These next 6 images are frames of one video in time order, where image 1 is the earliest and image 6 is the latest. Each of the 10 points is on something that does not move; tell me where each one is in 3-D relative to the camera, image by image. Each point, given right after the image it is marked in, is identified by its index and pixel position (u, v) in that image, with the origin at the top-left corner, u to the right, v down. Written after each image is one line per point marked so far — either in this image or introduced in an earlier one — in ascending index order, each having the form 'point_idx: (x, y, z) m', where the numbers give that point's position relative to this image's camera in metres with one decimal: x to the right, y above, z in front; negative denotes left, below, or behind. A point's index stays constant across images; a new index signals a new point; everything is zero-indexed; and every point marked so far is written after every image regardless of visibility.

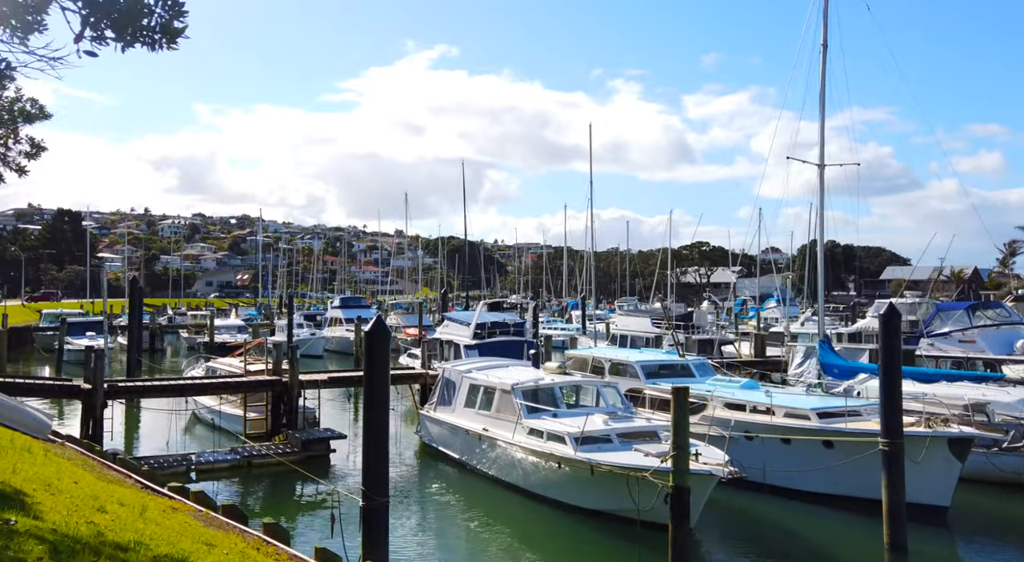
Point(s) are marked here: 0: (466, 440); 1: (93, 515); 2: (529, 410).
0: (-1.0, -3.4, +19.5) m
1: (-3.6, -2.0, +7.8) m
2: (+0.3, -2.5, +17.9) m
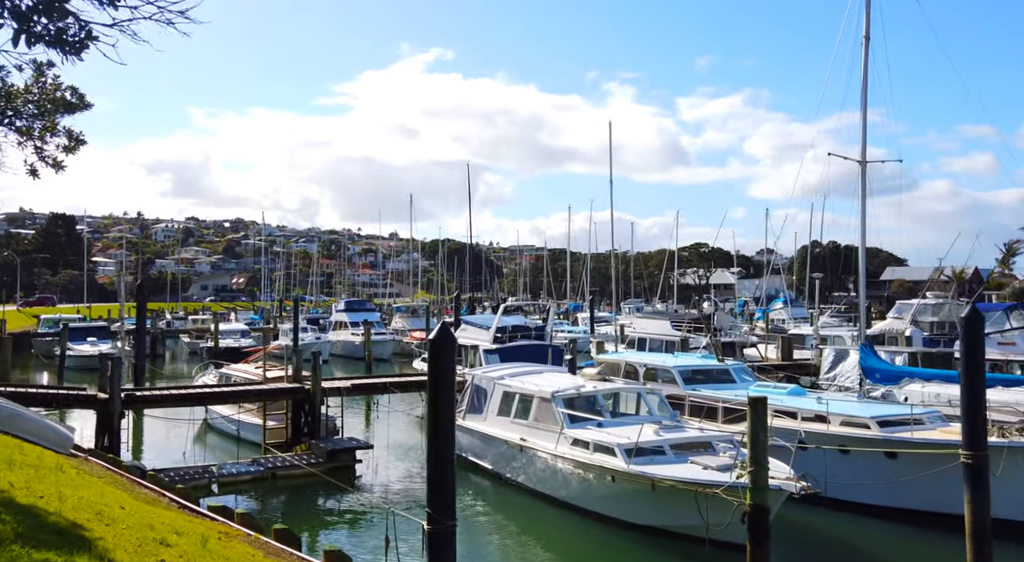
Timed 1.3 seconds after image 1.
0: (-0.2, -3.4, +18.7) m
1: (-2.8, -2.0, +7.0) m
2: (+1.1, -2.6, +17.1) m
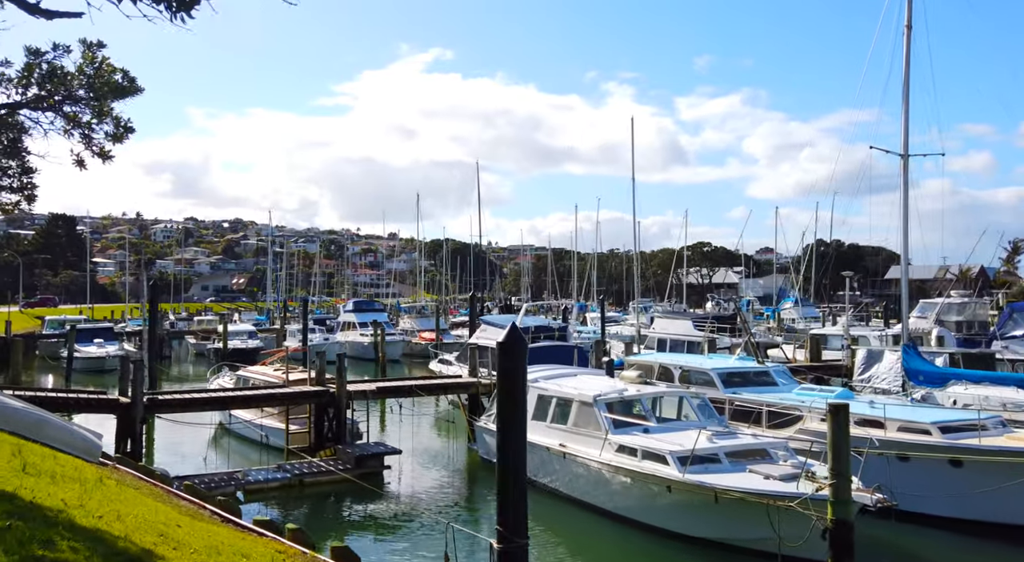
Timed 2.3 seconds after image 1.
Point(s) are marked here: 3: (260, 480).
0: (+0.5, -3.4, +18.0) m
1: (-2.0, -2.0, +6.4) m
2: (+1.9, -2.6, +16.5) m
3: (-5.2, -4.1, +19.1) m
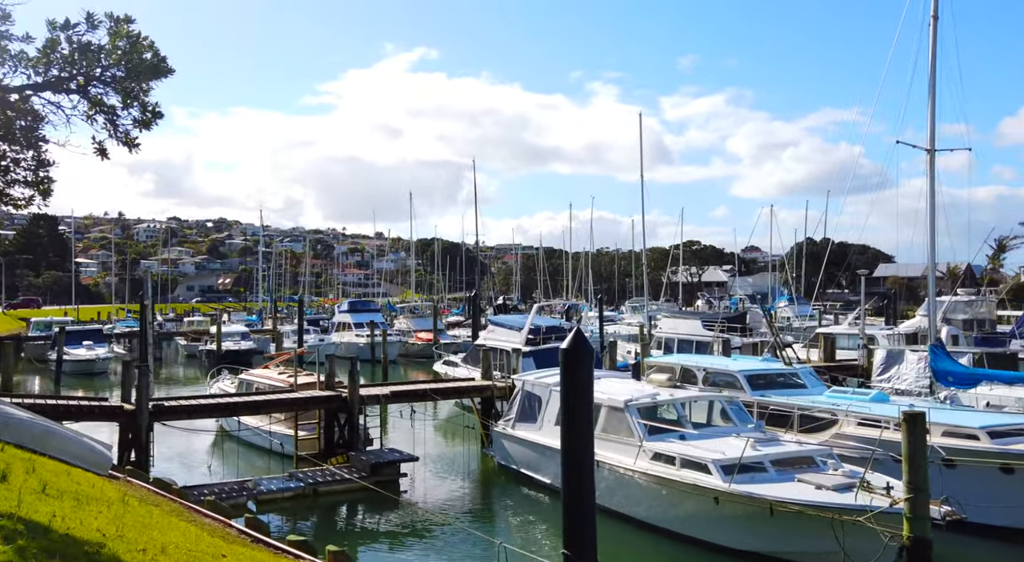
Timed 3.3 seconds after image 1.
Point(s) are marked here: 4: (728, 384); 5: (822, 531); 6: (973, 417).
0: (+1.0, -3.4, +17.3) m
1: (-1.4, -2.1, +5.7) m
2: (+2.3, -2.6, +15.8) m
3: (-4.7, -4.2, +18.4) m
4: (+4.6, -2.2, +19.7) m
5: (+3.9, -3.3, +12.2) m
6: (+7.8, -2.3, +15.5) m
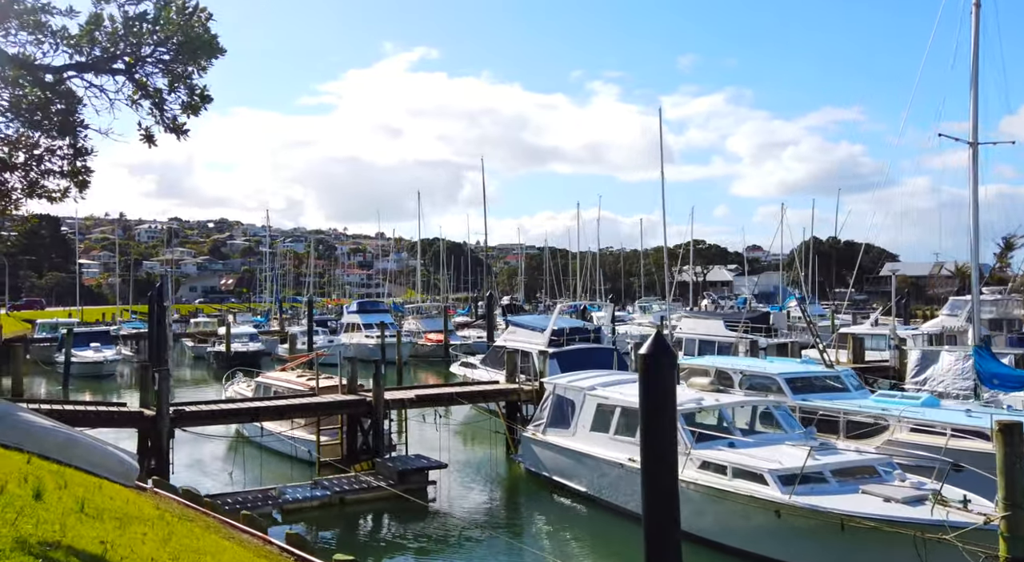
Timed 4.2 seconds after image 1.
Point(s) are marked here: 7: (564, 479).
0: (+1.7, -3.4, +16.6) m
1: (-0.7, -2.1, +5.0) m
2: (+3.0, -2.6, +15.1) m
3: (-4.1, -4.2, +17.7) m
4: (+5.3, -2.2, +19.0) m
5: (+4.5, -3.3, +11.6) m
6: (+8.4, -2.3, +14.8) m
7: (+1.1, -4.1, +19.1) m
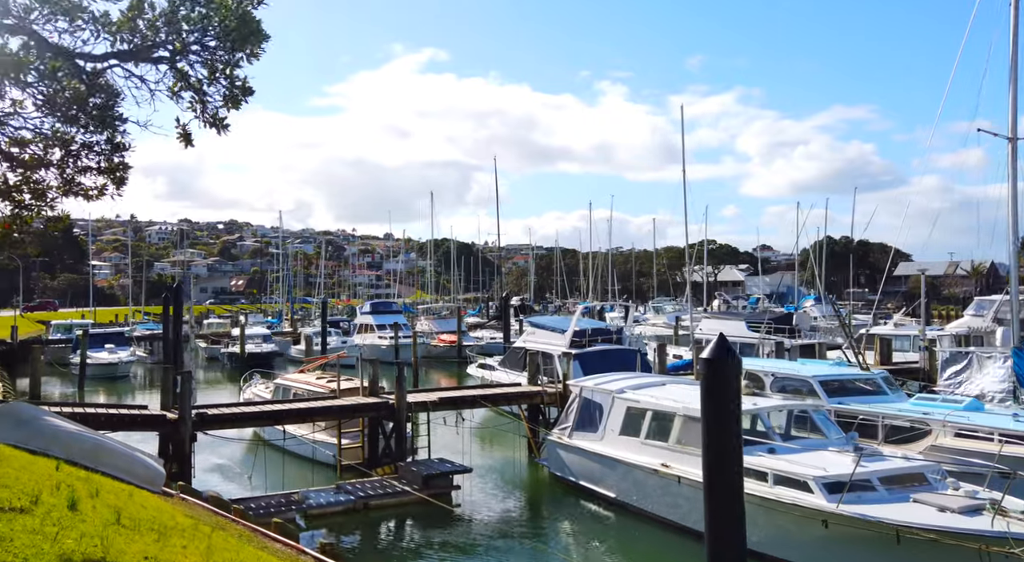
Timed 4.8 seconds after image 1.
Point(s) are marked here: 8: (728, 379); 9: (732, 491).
0: (+2.2, -3.4, +16.2) m
1: (-0.3, -2.1, +4.6) m
2: (+3.5, -2.6, +14.7) m
3: (-3.5, -4.2, +17.3) m
4: (+5.8, -2.2, +18.5) m
5: (+5.0, -3.3, +11.1) m
6: (+8.9, -2.3, +14.3) m
7: (+1.6, -4.1, +18.7) m
8: (+1.7, -0.8, +7.1) m
9: (+1.7, -1.6, +7.2) m
